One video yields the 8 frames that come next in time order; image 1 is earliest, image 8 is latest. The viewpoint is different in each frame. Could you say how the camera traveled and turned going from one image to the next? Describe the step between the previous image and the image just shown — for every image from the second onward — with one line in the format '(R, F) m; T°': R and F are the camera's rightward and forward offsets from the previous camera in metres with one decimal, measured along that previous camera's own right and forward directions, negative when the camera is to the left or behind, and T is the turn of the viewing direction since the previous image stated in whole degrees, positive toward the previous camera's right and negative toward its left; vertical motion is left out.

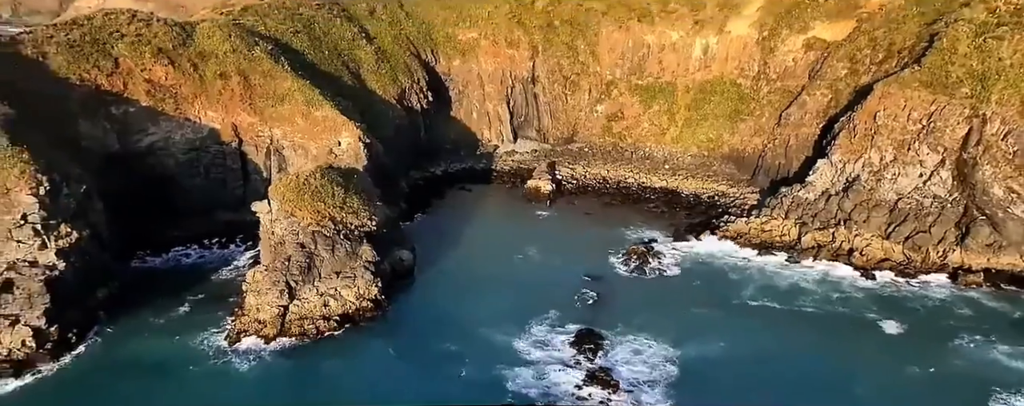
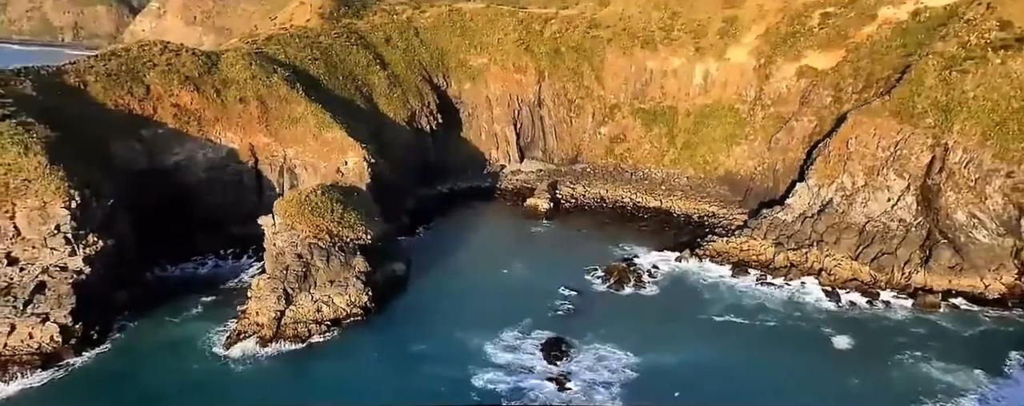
(+3.0, -3.3) m; -3°
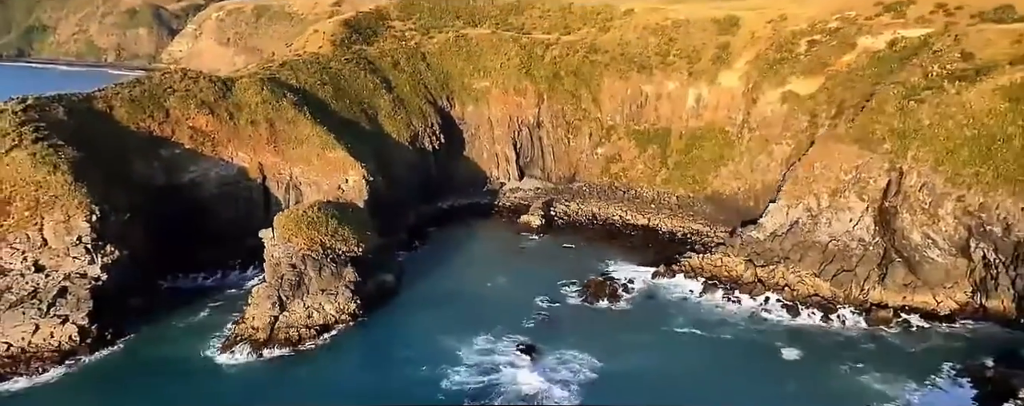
(+3.1, -3.5) m; -2°
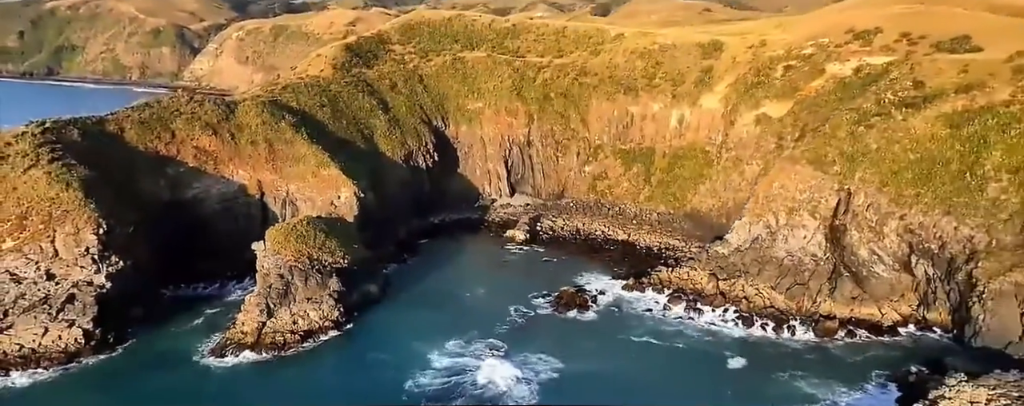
(+3.2, -3.6) m; -2°
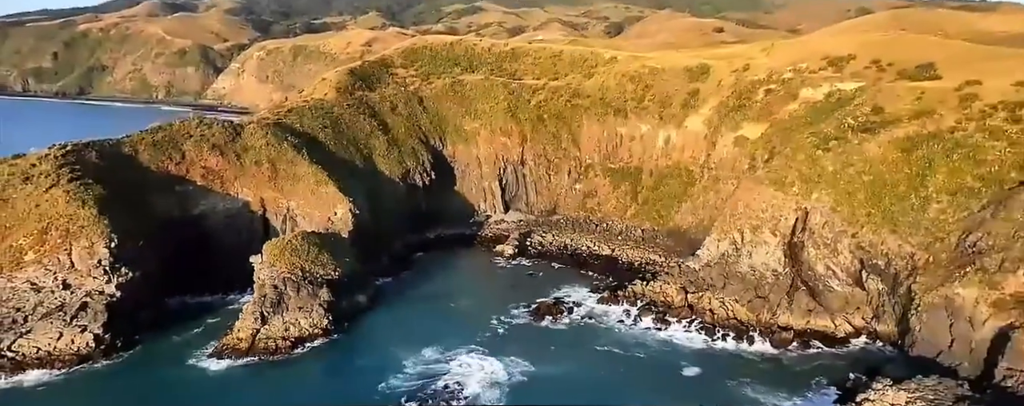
(+3.2, -3.8) m; -2°
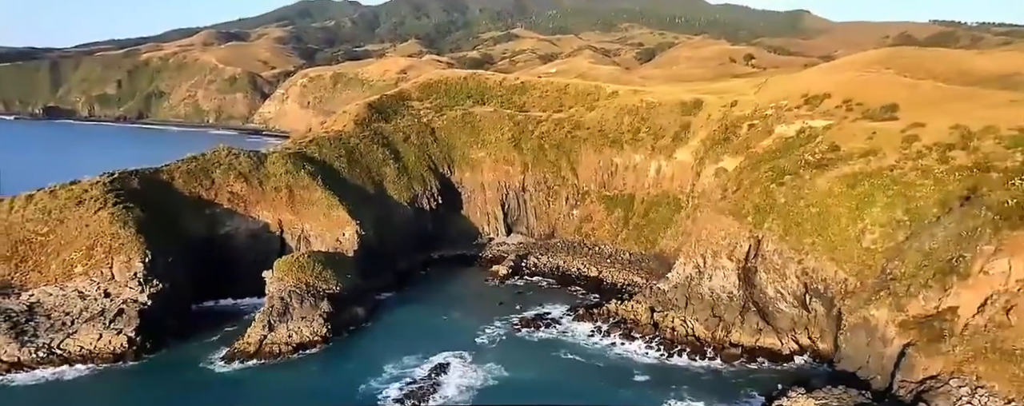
(+5.0, -6.5) m; -4°
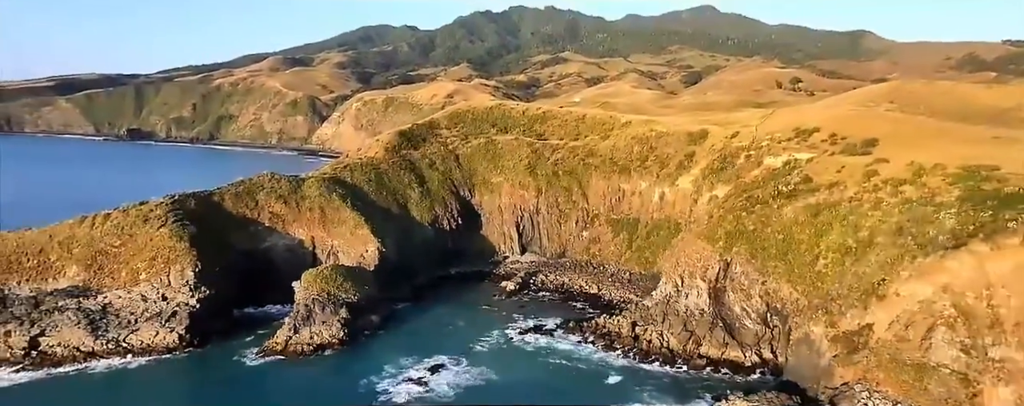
(+5.6, -7.8) m; -5°
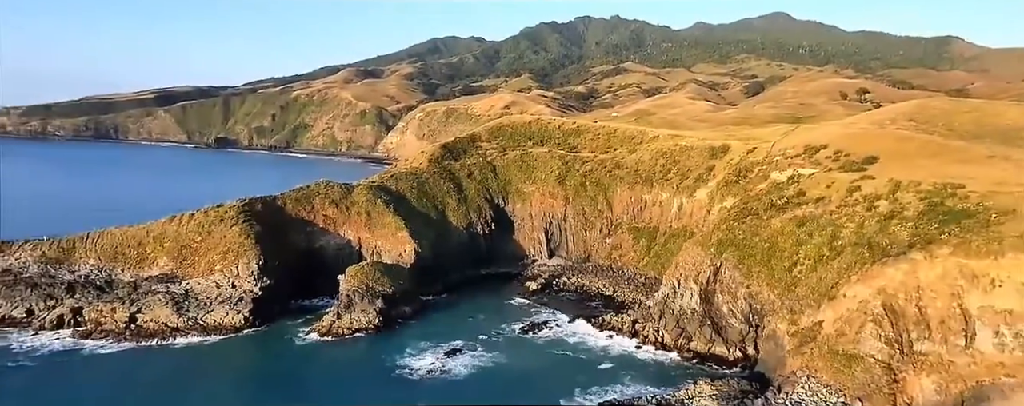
(+5.7, -8.7) m; -6°
